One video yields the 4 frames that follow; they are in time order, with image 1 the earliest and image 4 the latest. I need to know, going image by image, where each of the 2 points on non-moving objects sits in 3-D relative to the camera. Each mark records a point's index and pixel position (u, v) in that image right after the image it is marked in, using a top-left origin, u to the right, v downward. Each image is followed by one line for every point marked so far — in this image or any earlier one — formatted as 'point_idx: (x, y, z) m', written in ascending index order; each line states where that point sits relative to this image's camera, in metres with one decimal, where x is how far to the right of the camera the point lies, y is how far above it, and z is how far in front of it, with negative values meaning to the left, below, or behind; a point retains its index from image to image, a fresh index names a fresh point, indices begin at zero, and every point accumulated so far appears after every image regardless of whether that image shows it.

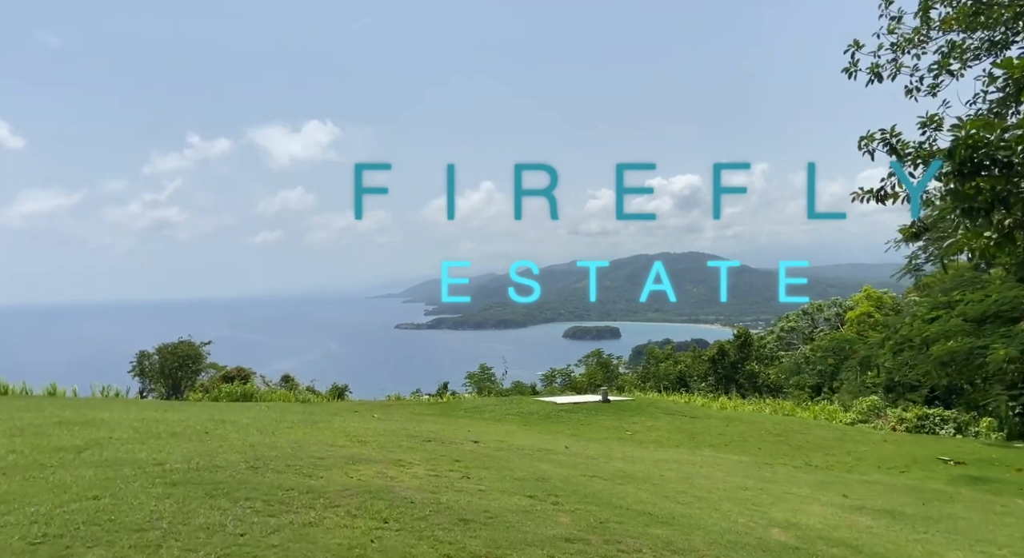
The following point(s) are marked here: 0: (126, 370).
0: (-7.2, -1.7, +15.2) m
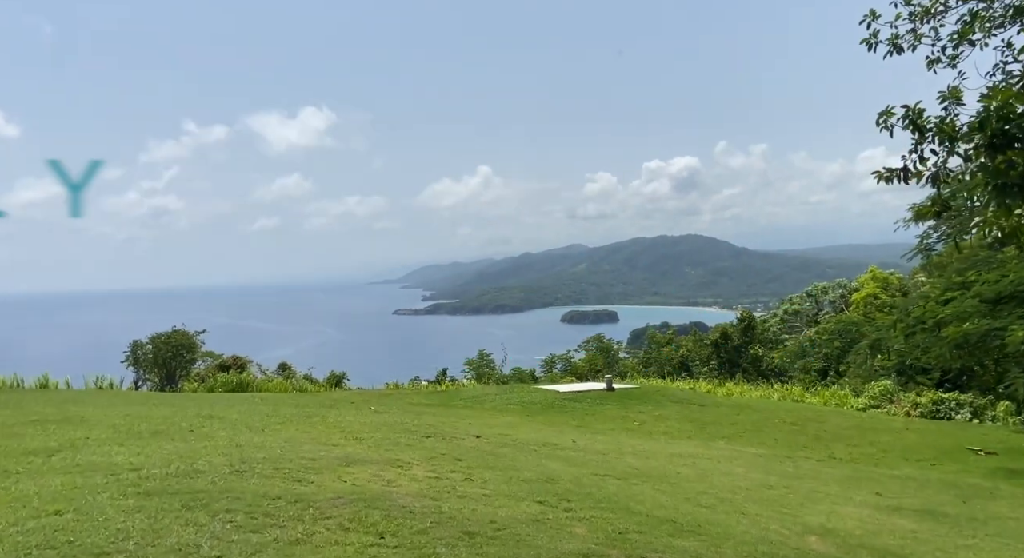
0: (-7.2, -1.5, +14.8) m
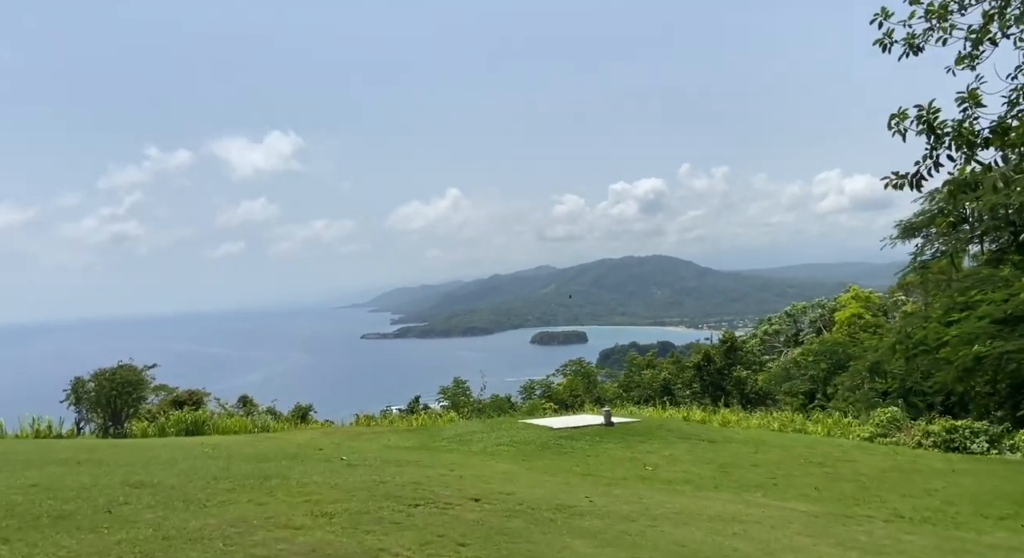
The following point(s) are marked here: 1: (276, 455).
0: (-7.5, -2.0, +13.5) m
1: (-2.2, -1.6, +7.4) m
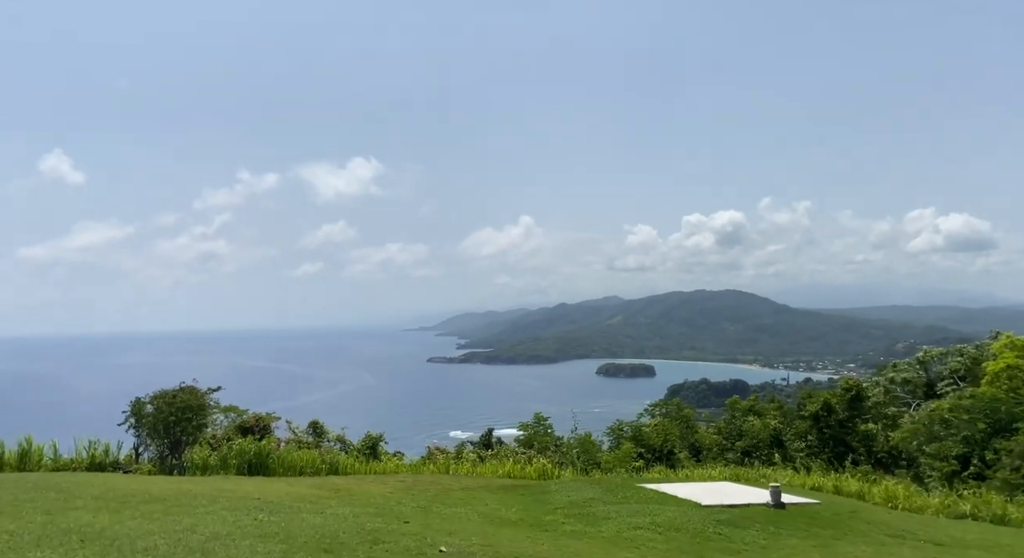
0: (-5.9, -2.1, +11.9) m
1: (-1.1, -1.7, +5.4) m
